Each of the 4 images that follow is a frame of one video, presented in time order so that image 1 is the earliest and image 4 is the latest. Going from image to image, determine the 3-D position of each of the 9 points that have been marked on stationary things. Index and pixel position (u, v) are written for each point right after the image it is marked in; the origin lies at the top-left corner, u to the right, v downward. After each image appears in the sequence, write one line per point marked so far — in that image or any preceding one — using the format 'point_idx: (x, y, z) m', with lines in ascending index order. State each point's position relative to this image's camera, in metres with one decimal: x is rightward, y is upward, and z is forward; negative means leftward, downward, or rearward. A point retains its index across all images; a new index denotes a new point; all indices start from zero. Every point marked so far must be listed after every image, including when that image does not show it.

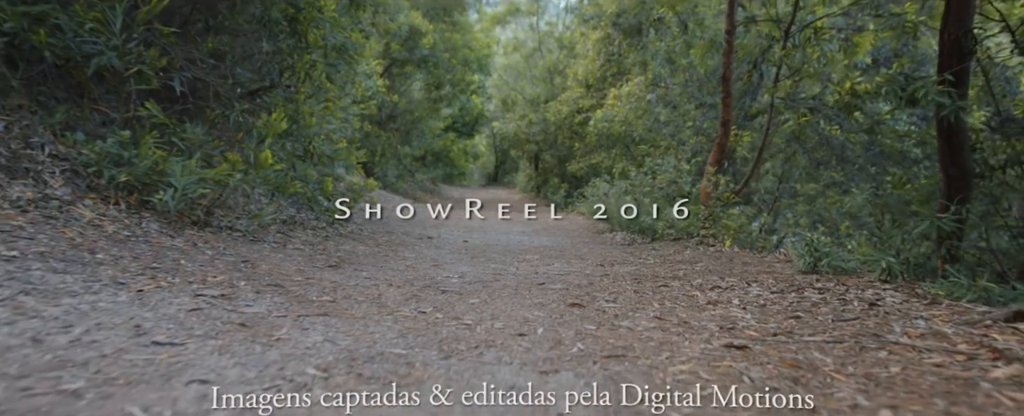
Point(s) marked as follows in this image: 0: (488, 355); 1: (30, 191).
0: (-0.1, -0.6, +2.8) m
1: (-3.9, +0.1, +5.2) m
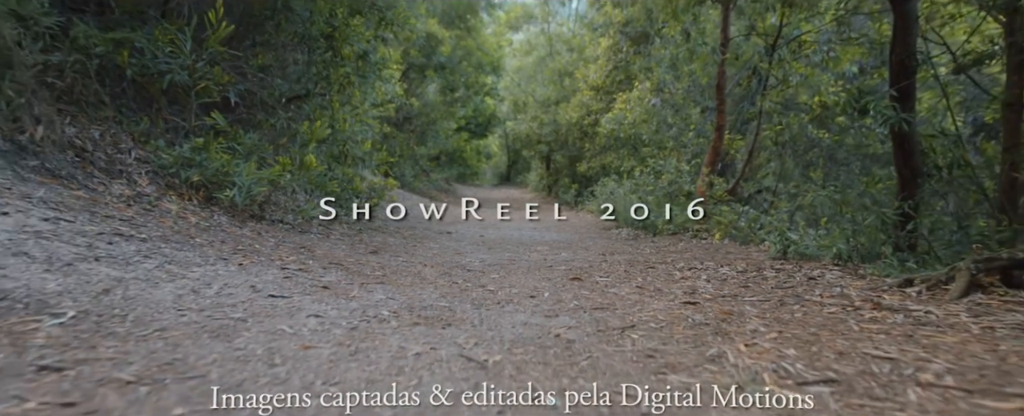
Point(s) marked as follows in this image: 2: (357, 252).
0: (0.0, -0.6, +3.9) m
1: (-3.8, +0.2, +6.3) m
2: (-1.6, -0.5, +6.8) m
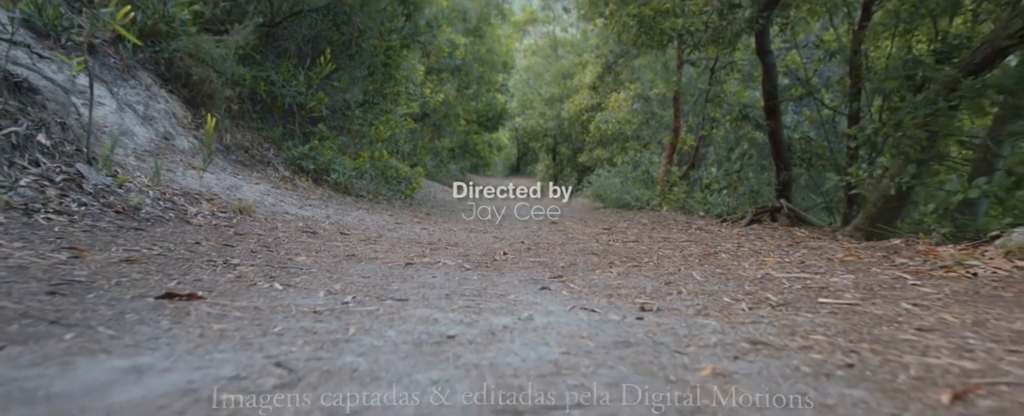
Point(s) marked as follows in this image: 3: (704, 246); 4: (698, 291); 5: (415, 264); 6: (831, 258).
0: (0.0, -0.3, +7.6) m
1: (-3.7, +0.5, +10.1) m
2: (-1.5, -0.1, +10.6) m
3: (+1.6, -0.3, +5.3) m
4: (+1.0, -0.4, +3.3) m
5: (-0.6, -0.4, +4.3) m
6: (+2.1, -0.3, +4.3) m
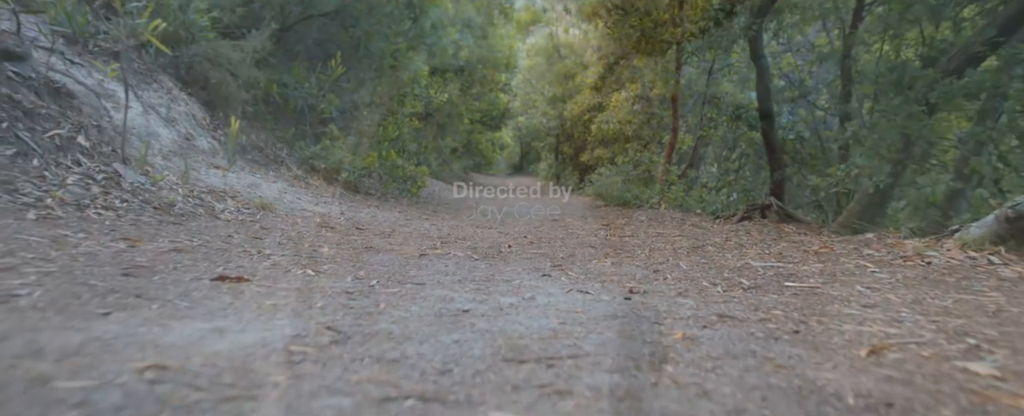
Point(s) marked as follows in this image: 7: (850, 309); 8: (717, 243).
0: (+0.1, -0.2, +8.1) m
1: (-3.7, +0.6, +10.6) m
2: (-1.5, 0.0, +11.0) m
3: (+1.6, -0.3, +5.7) m
4: (+1.0, -0.4, +3.7) m
5: (-0.6, -0.3, +4.7) m
6: (+2.2, -0.3, +4.7) m
7: (+1.4, -0.4, +2.7) m
8: (+1.7, -0.3, +5.5) m
